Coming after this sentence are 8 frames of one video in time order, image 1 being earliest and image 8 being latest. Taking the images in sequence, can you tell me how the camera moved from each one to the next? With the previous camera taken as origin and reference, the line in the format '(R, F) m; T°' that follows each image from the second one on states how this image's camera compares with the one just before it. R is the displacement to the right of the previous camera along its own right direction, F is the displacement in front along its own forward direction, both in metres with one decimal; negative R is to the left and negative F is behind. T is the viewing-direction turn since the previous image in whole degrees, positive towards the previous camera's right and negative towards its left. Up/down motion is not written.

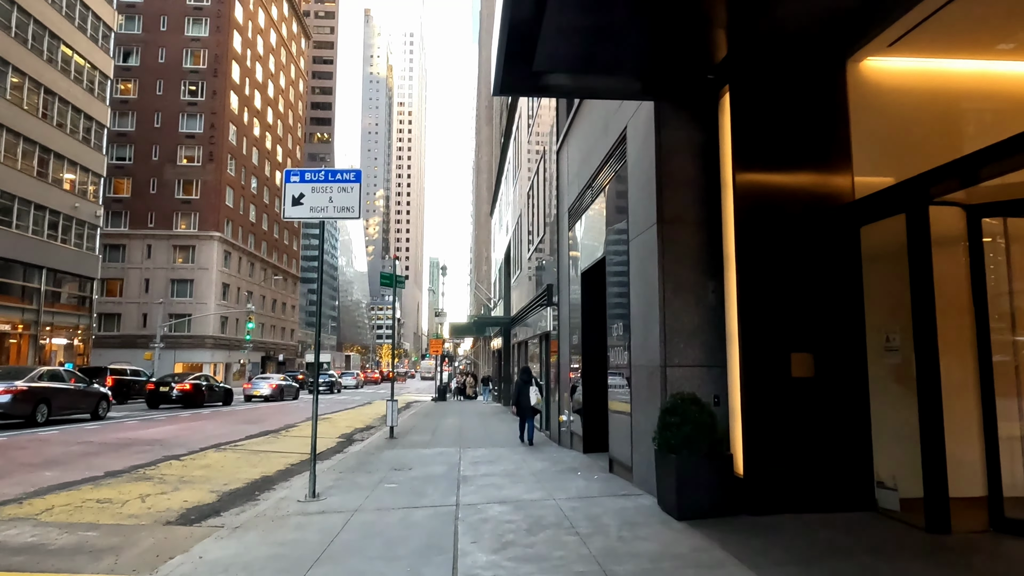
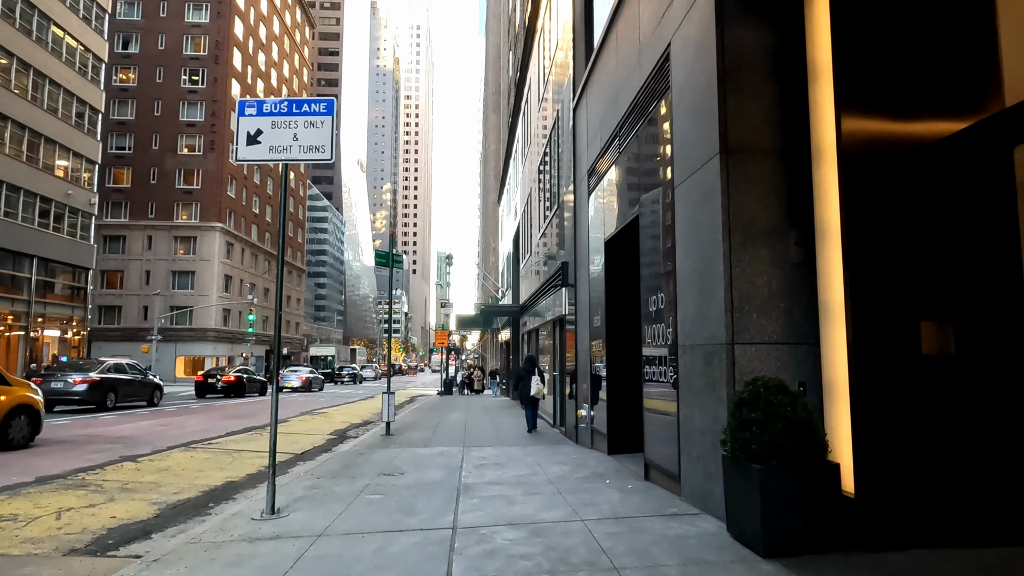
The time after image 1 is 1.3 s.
(-0.1, +1.8) m; -1°
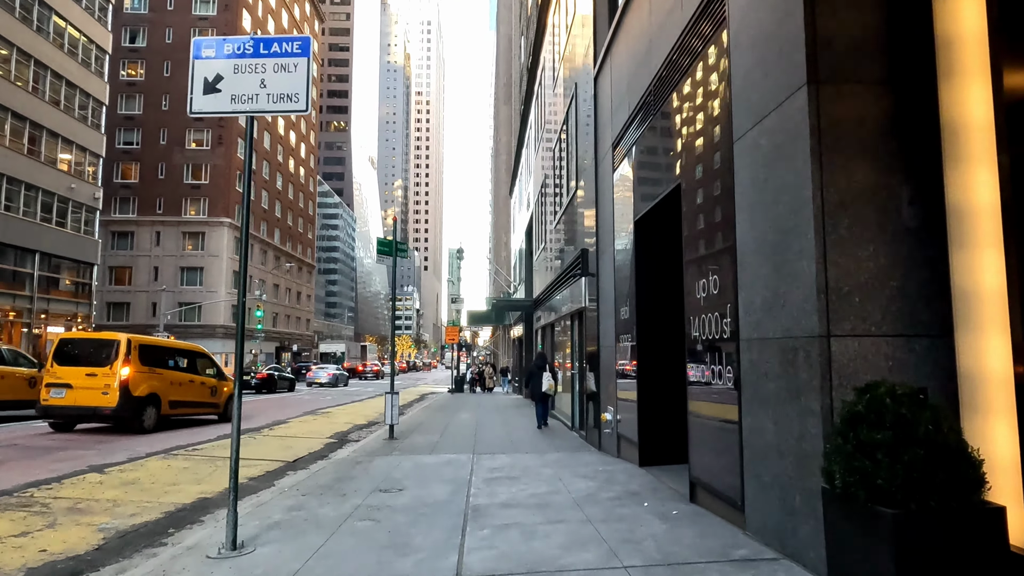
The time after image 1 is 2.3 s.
(-0.1, +1.3) m; -1°
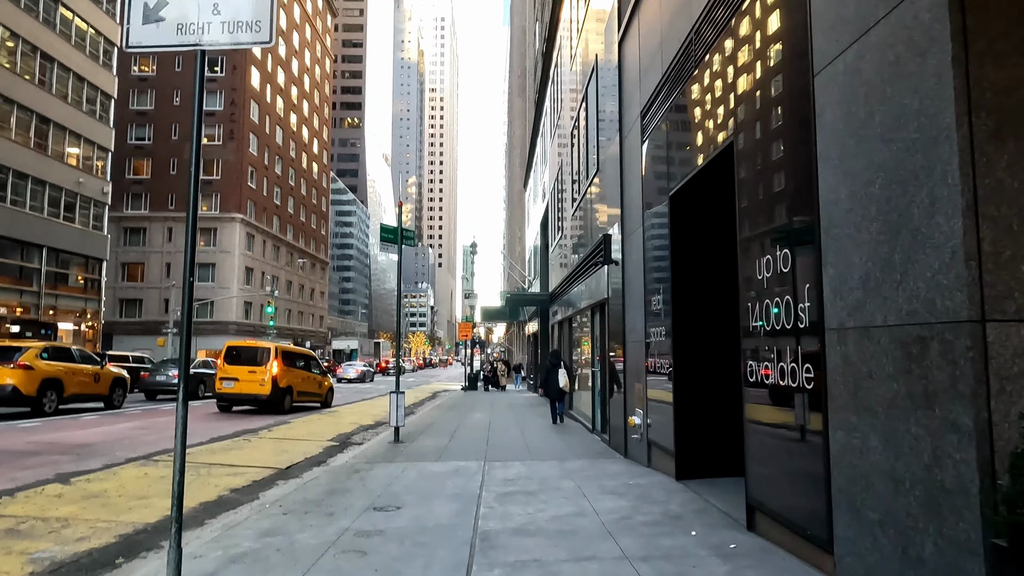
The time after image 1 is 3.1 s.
(0.0, +1.2) m; -1°
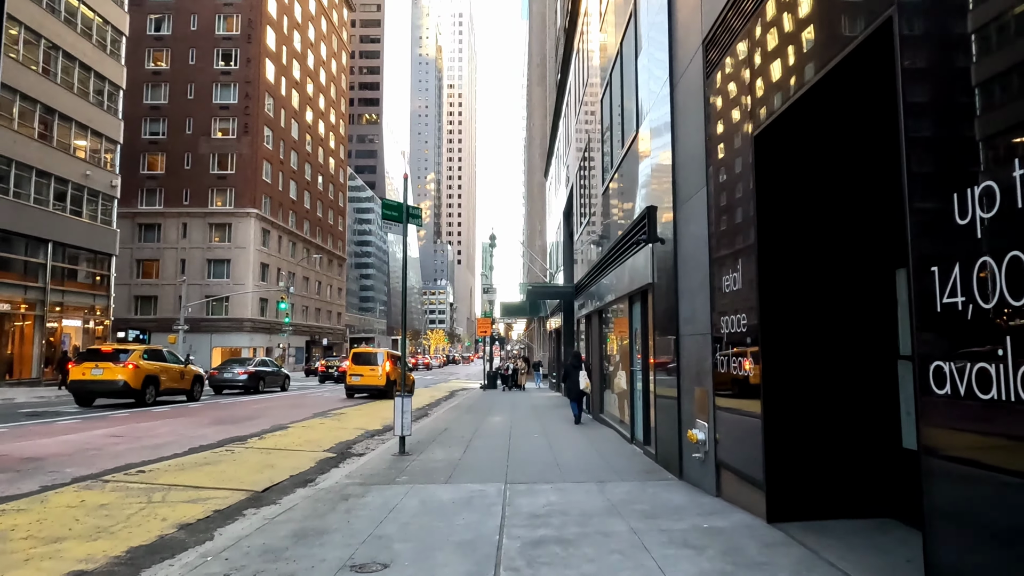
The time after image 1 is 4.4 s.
(-0.1, +2.0) m; -2°
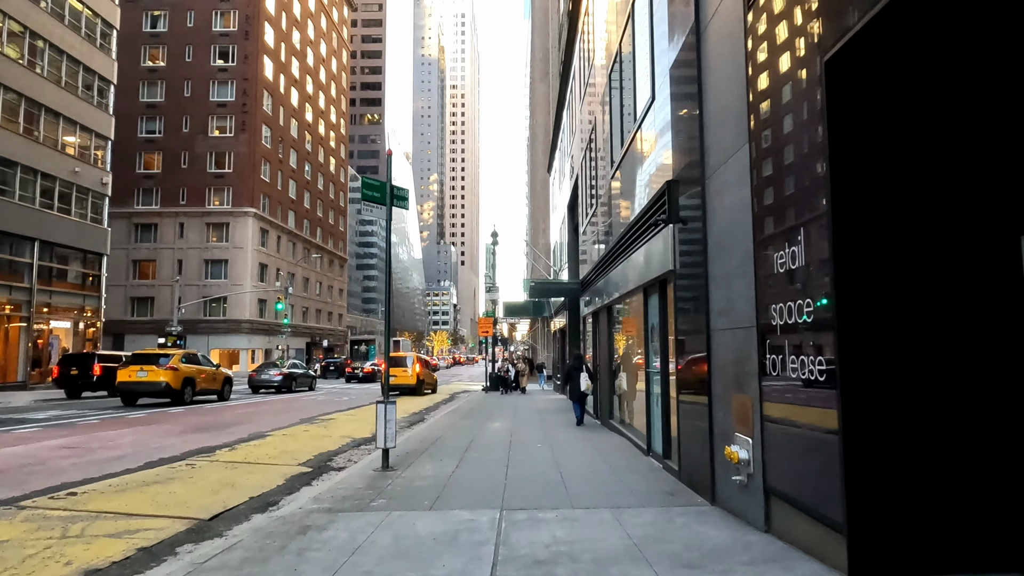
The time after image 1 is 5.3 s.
(+0.1, +1.4) m; 0°
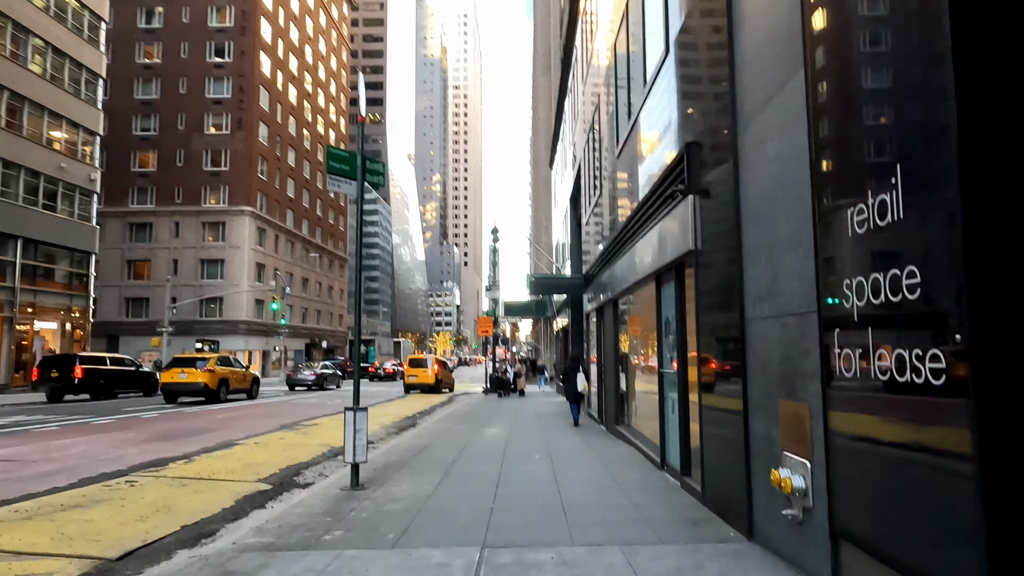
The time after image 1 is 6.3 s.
(+0.2, +1.4) m; 0°
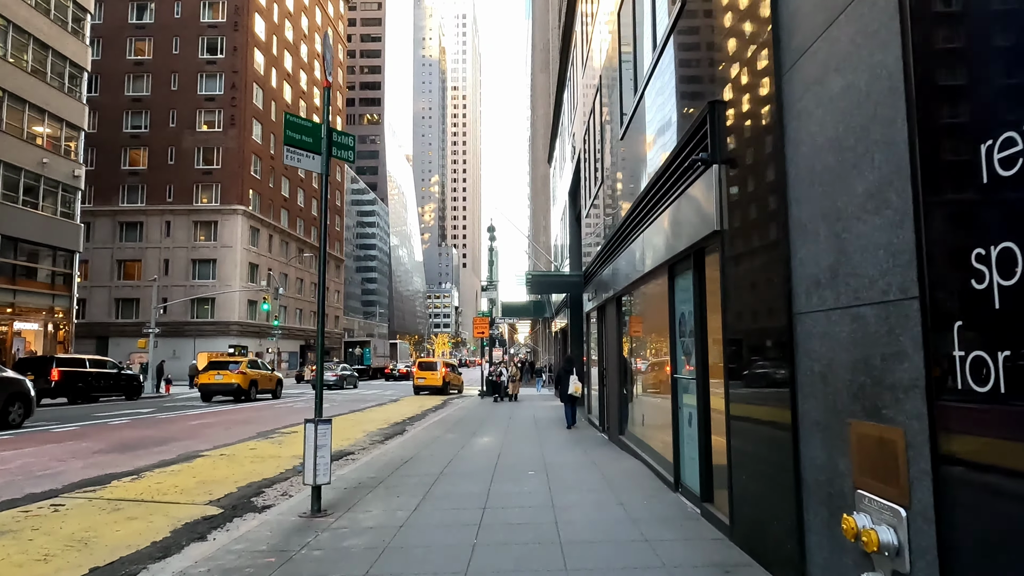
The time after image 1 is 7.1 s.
(+0.1, +1.2) m; 0°
